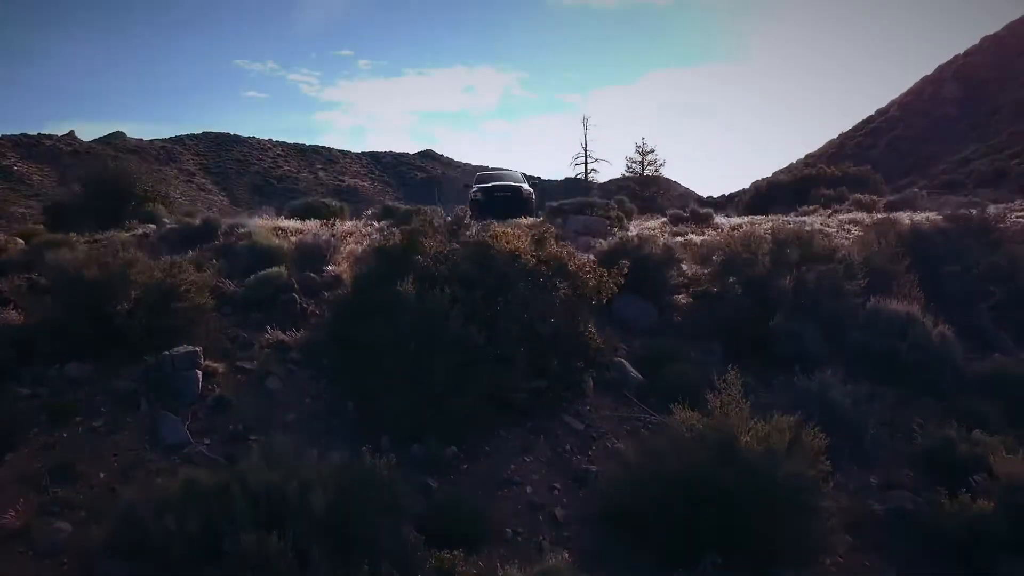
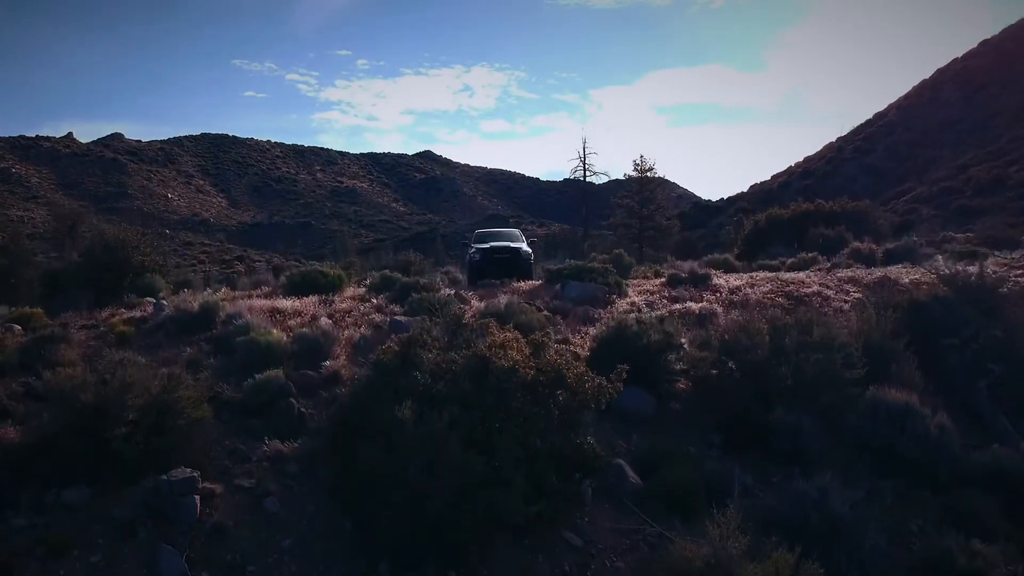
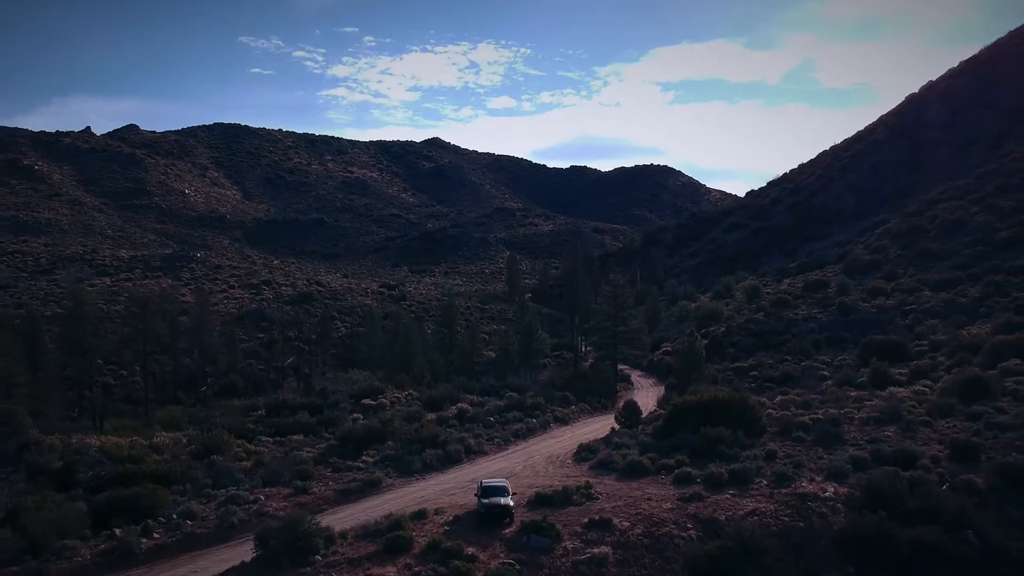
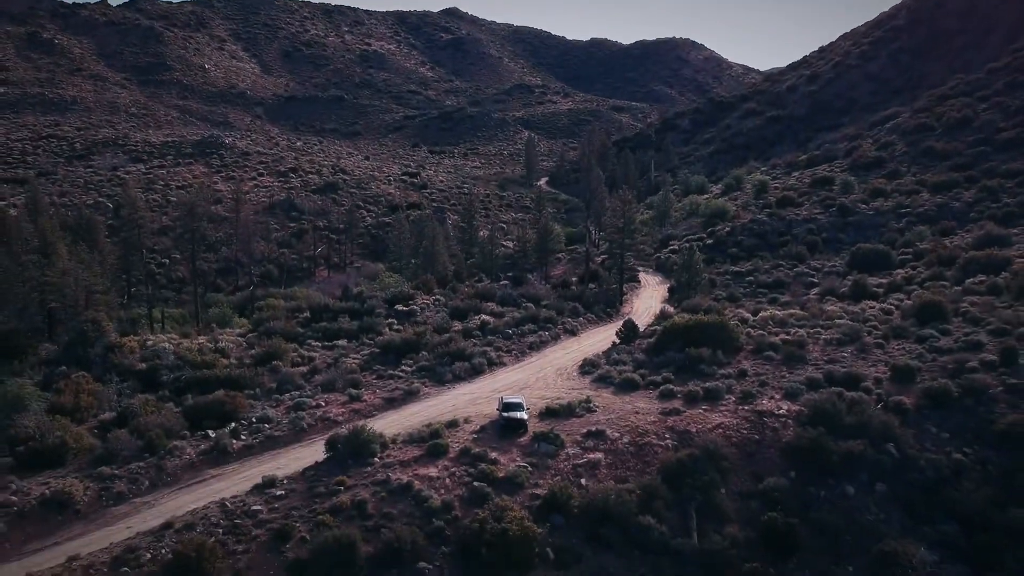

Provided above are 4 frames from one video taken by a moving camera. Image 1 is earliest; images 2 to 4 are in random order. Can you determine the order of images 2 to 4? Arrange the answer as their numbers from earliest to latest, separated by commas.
2, 3, 4
